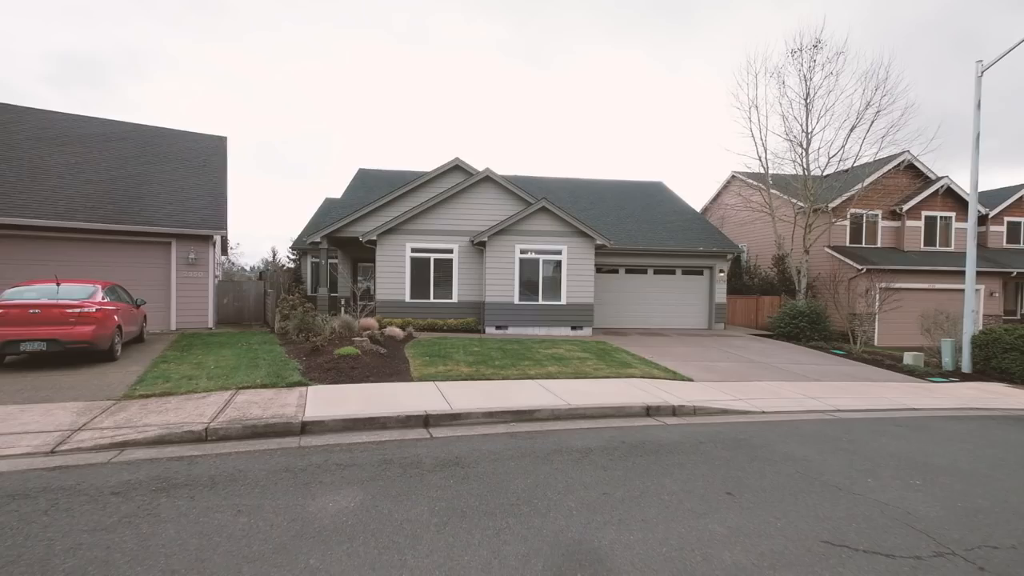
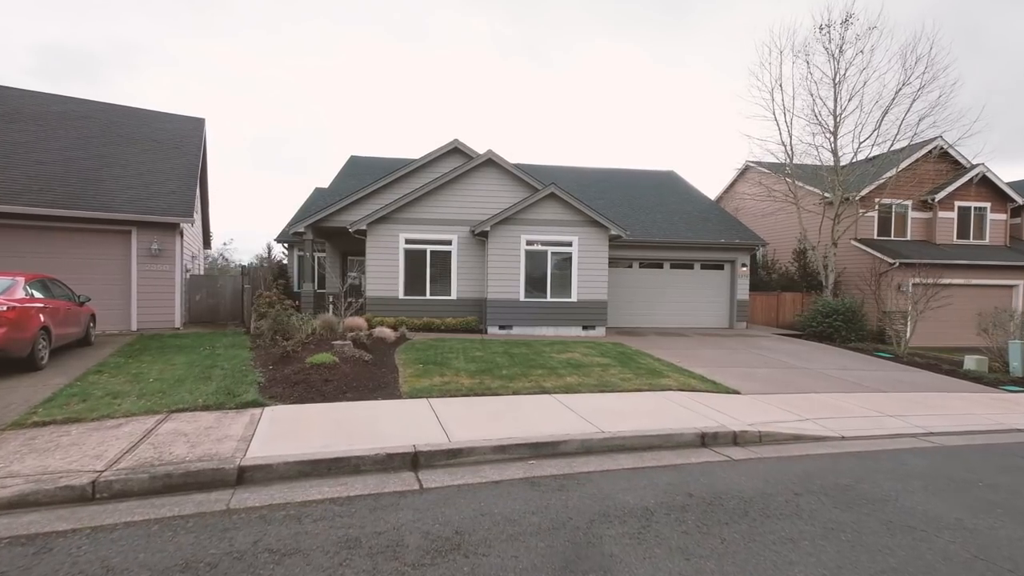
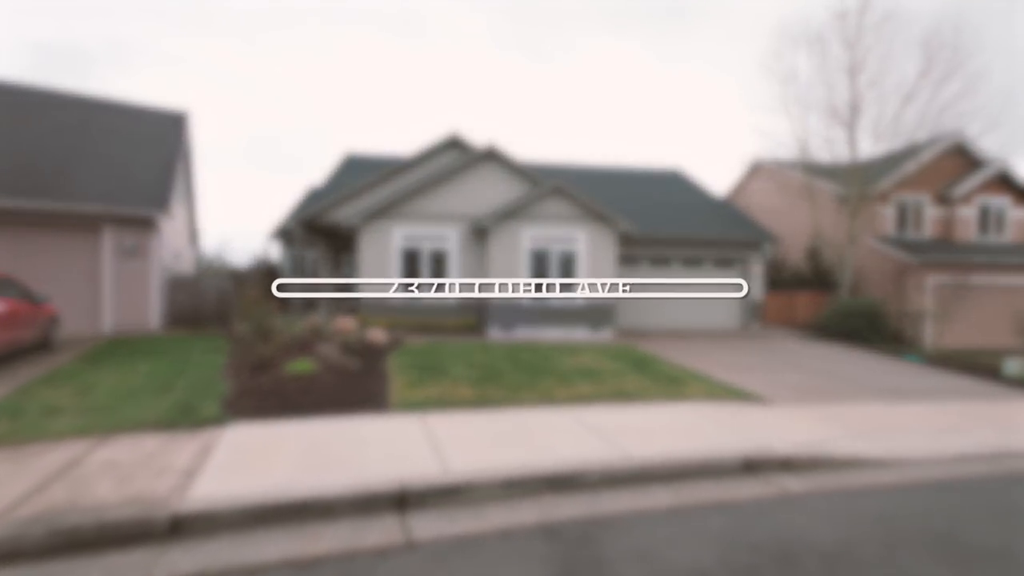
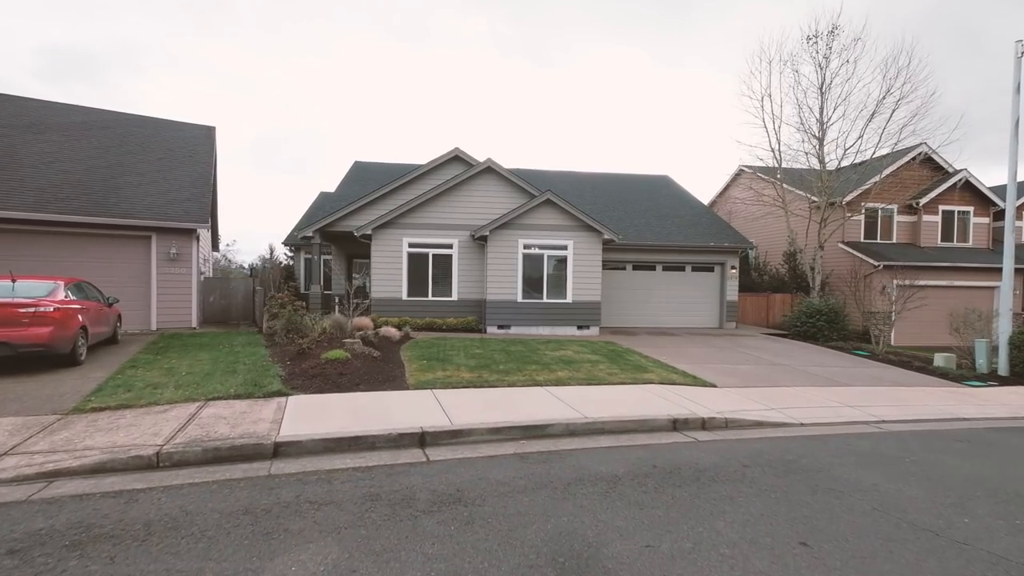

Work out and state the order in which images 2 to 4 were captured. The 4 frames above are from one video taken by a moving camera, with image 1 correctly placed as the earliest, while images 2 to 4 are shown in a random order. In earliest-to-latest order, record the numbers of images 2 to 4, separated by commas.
4, 2, 3
